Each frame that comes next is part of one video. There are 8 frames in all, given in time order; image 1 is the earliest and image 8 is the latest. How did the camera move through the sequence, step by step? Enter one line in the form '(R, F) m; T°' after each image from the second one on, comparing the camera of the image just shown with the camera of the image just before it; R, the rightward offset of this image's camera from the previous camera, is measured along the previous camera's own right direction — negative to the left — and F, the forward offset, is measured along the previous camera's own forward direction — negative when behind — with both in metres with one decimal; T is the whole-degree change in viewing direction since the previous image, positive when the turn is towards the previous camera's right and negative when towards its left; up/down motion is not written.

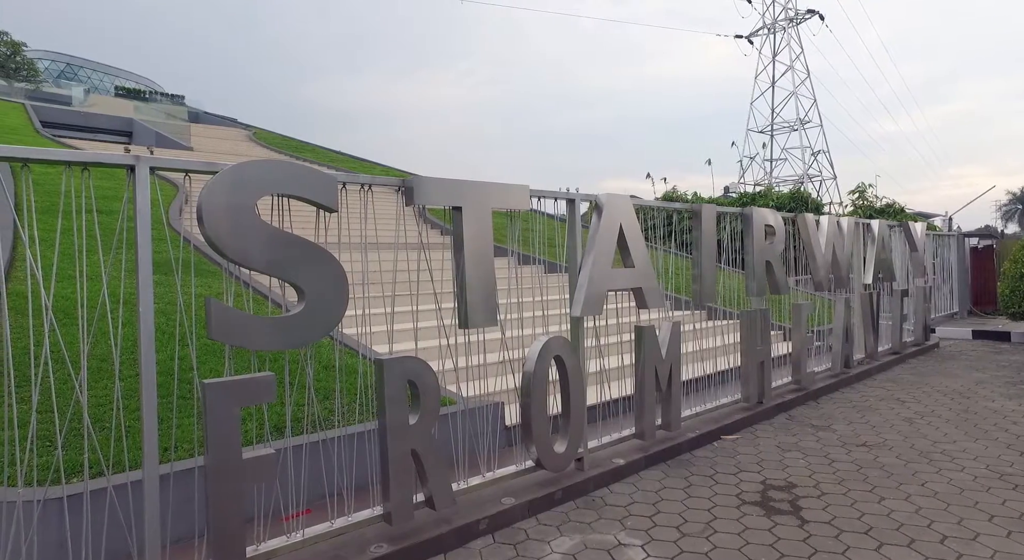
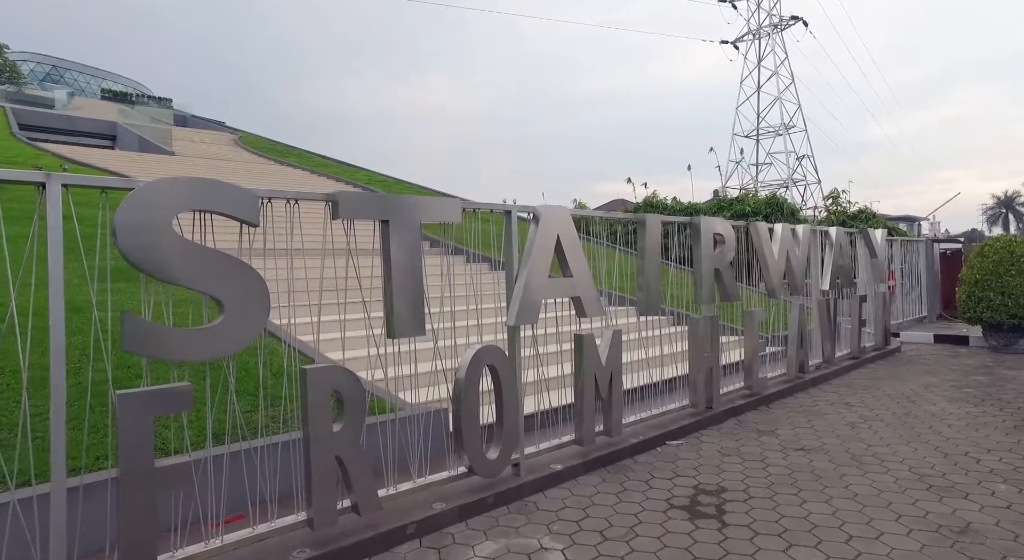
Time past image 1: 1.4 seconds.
(+0.4, -0.1) m; +1°
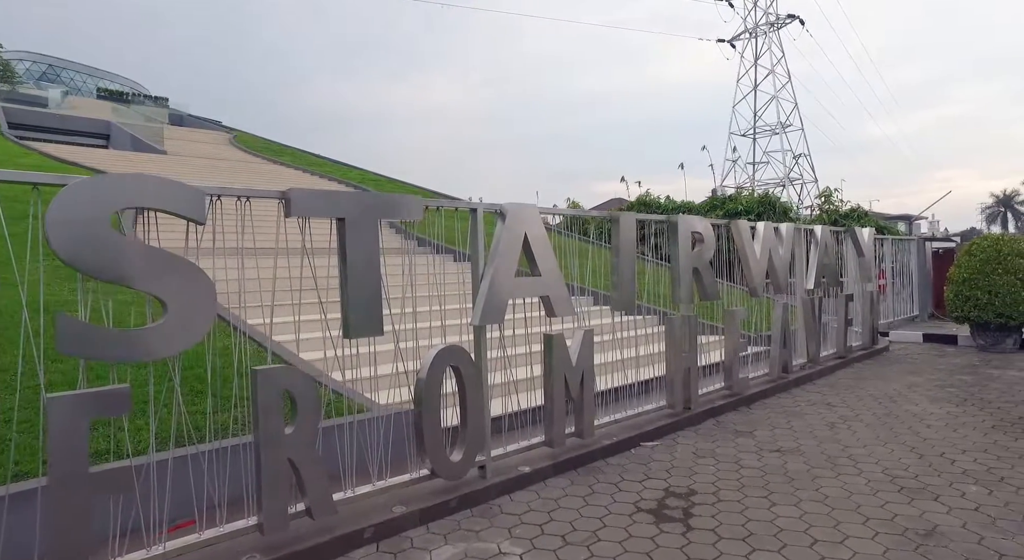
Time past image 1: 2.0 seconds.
(+0.2, +0.1) m; 0°
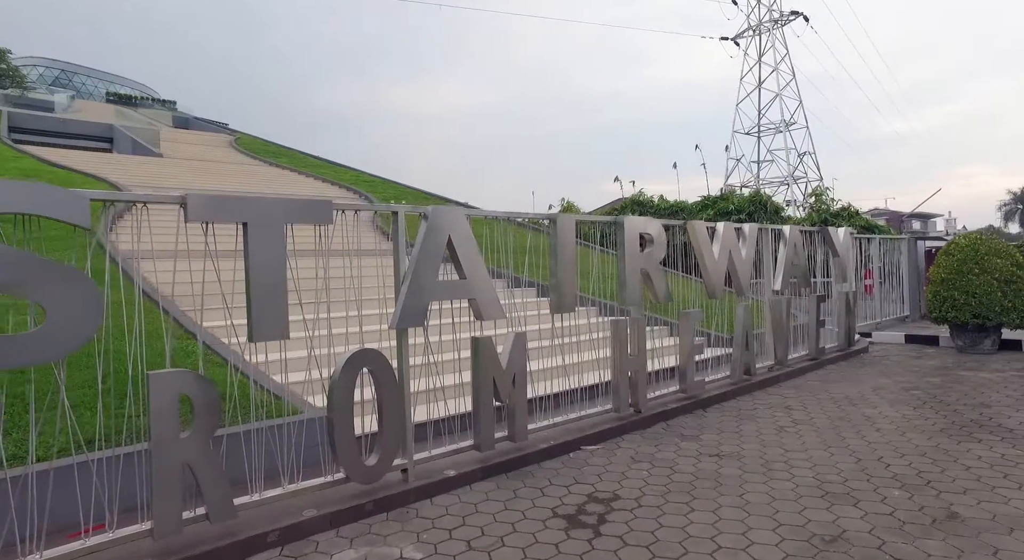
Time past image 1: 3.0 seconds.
(+0.6, 0.0) m; -1°
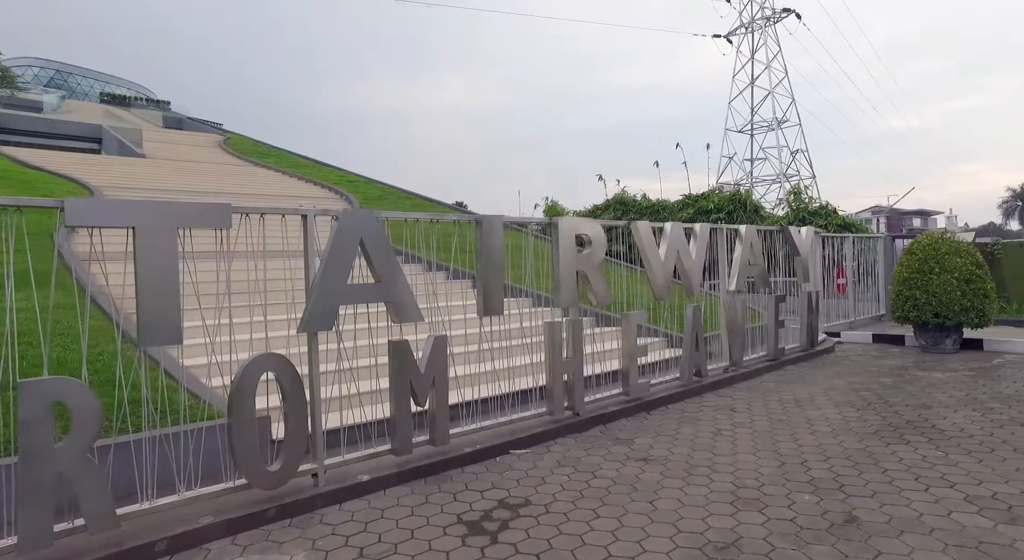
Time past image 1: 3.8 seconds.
(+0.6, 0.0) m; 0°
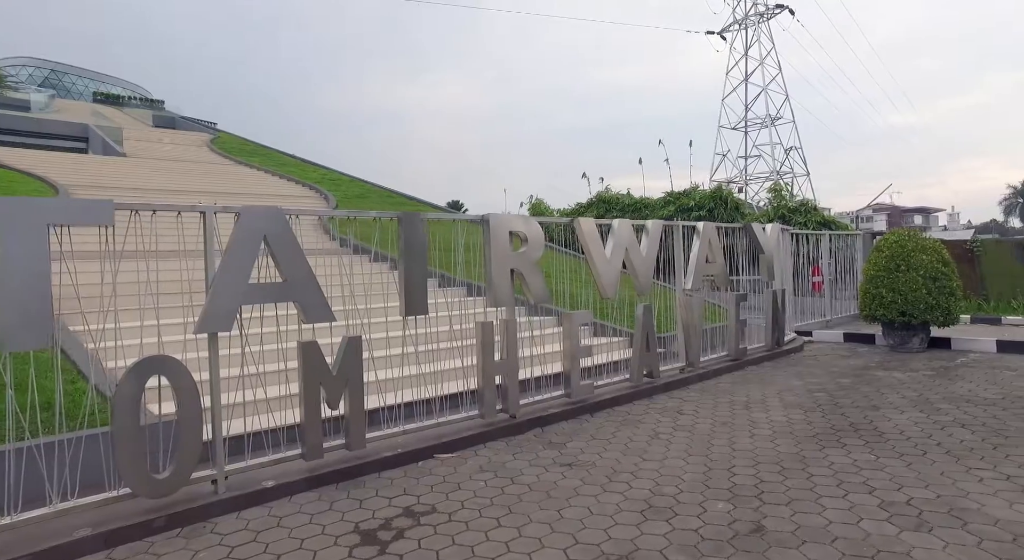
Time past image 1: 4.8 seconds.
(+0.6, +0.2) m; 0°
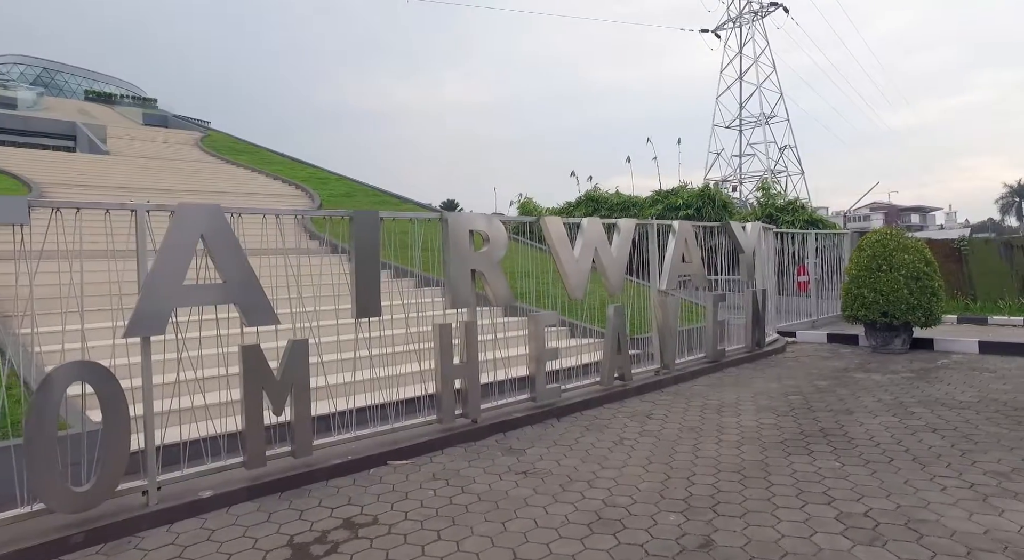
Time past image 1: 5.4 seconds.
(+0.3, +0.2) m; 0°
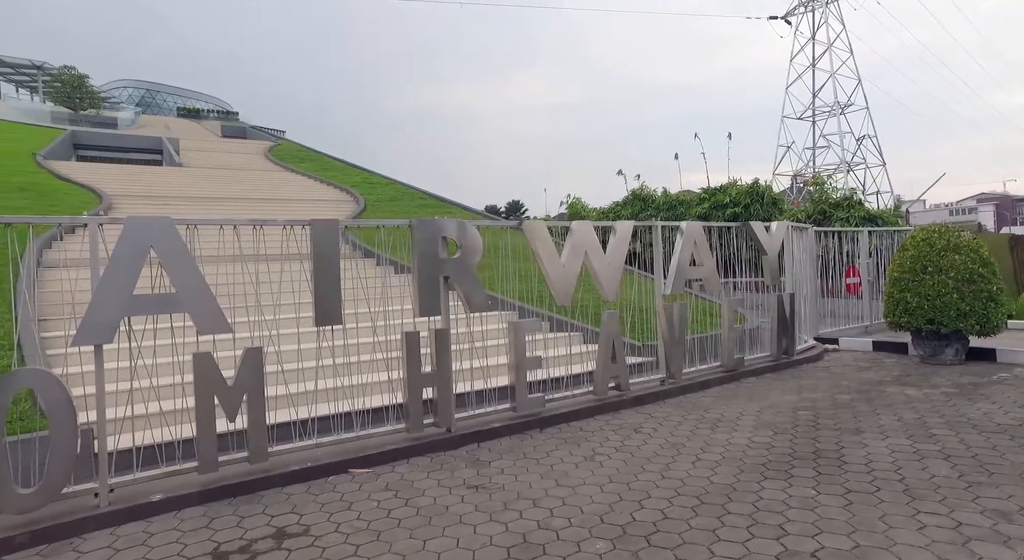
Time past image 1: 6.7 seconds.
(+0.9, +0.2) m; -7°
